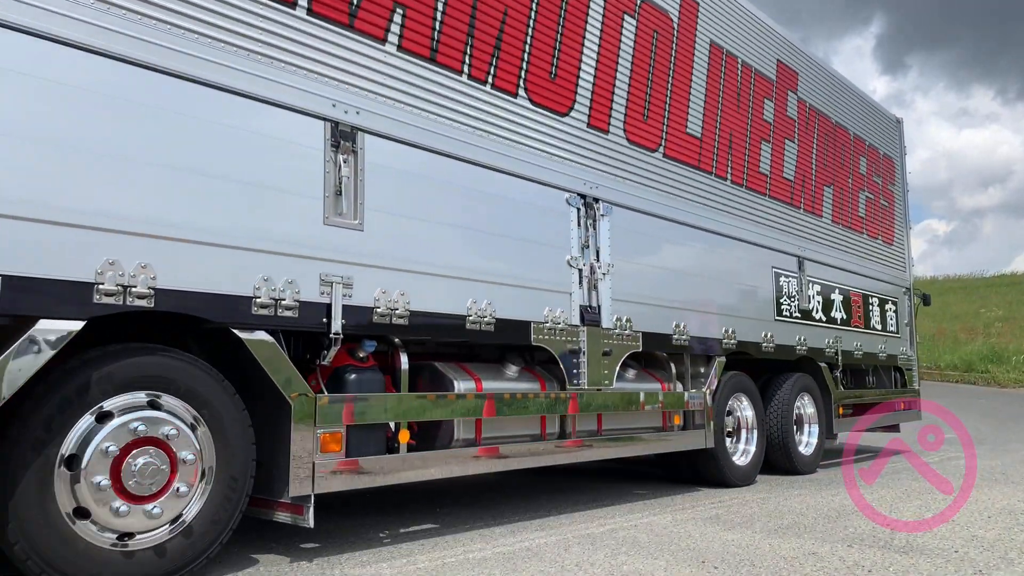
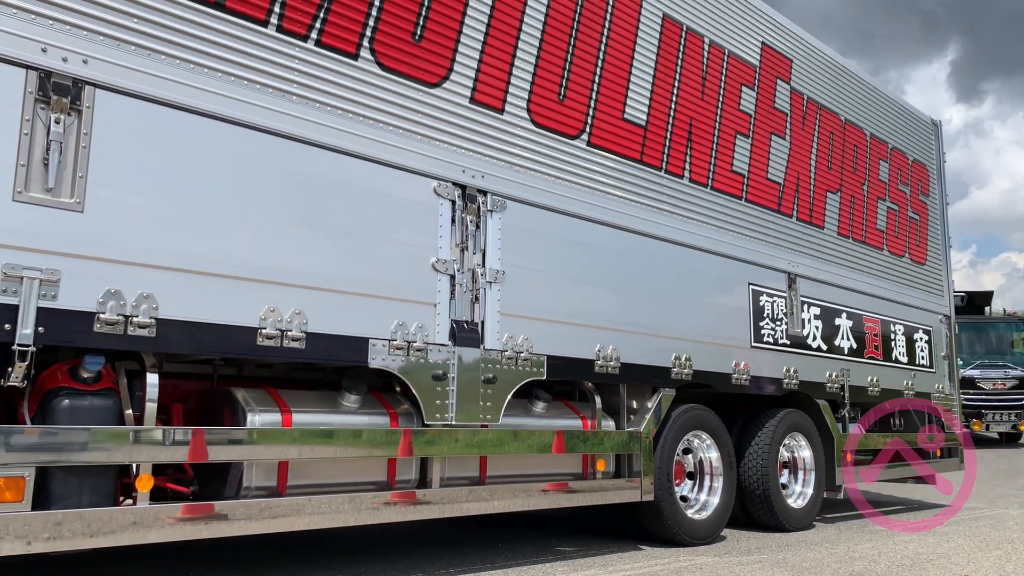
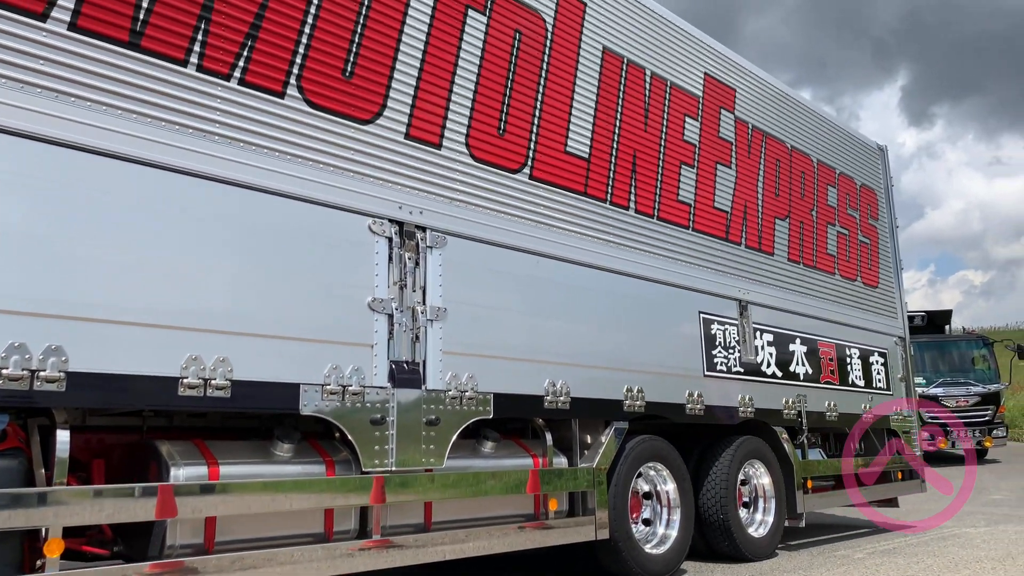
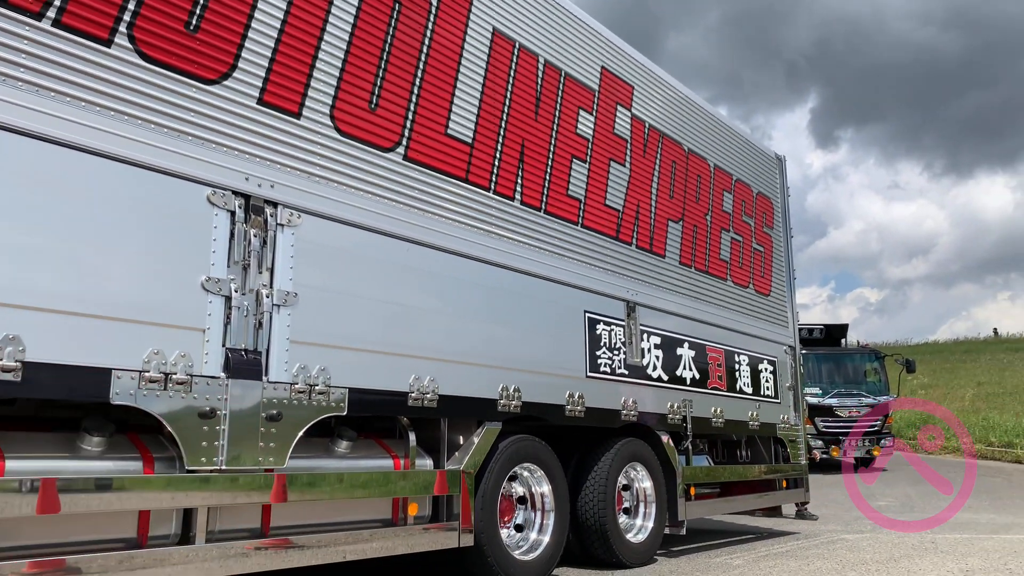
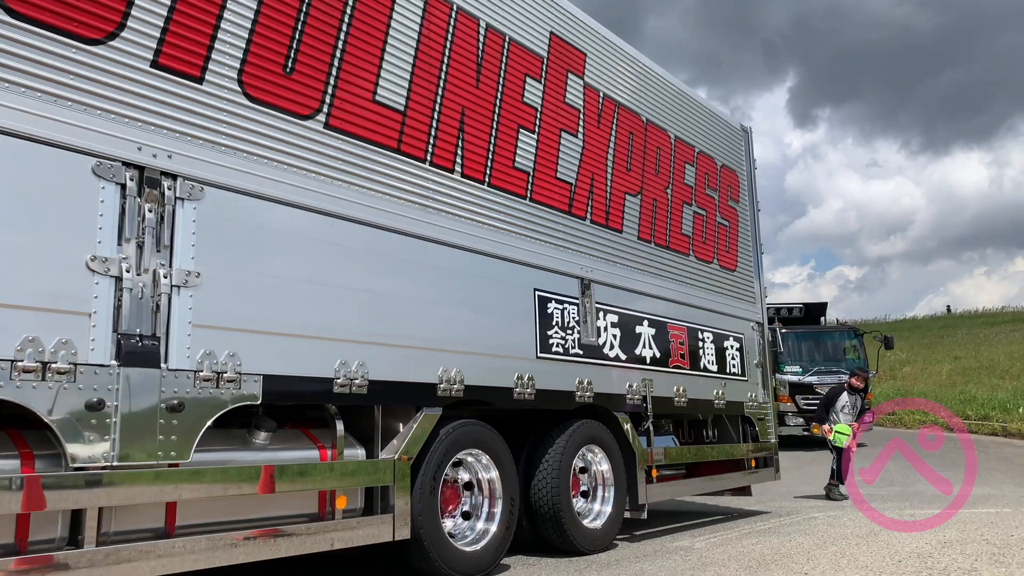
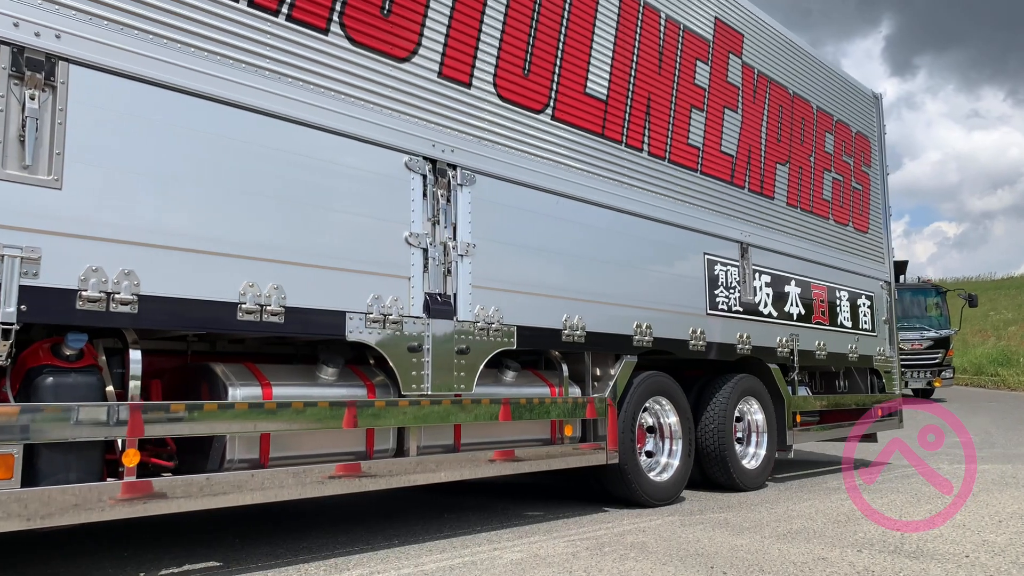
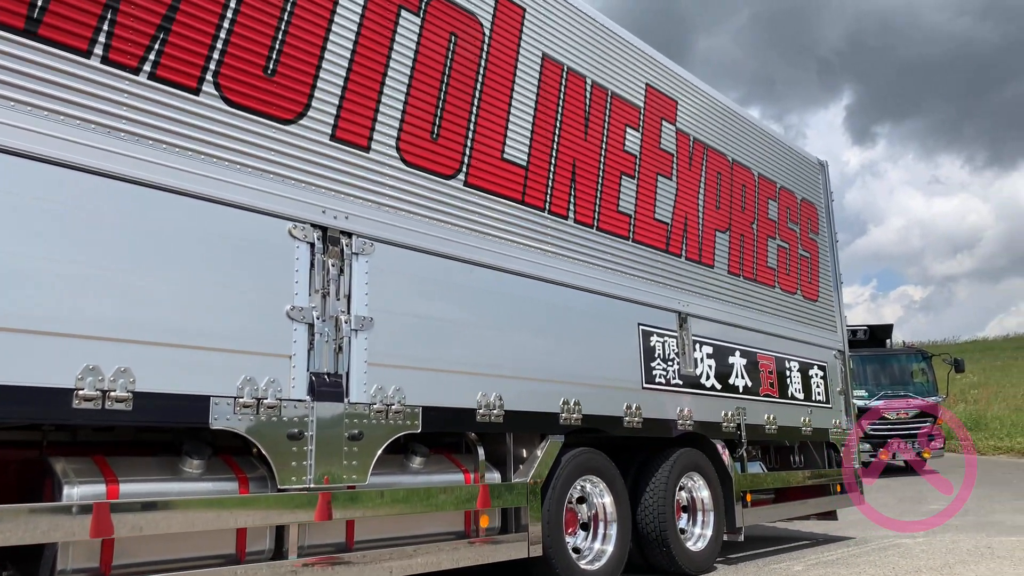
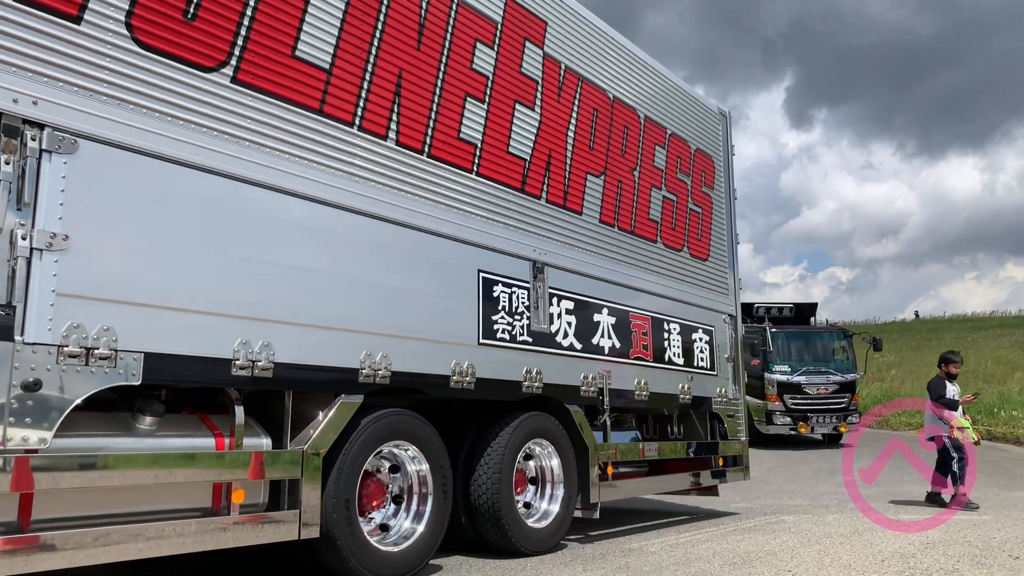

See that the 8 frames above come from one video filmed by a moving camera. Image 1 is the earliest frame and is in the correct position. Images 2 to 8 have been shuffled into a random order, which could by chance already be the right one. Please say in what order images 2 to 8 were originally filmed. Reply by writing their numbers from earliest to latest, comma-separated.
6, 2, 3, 7, 4, 5, 8
